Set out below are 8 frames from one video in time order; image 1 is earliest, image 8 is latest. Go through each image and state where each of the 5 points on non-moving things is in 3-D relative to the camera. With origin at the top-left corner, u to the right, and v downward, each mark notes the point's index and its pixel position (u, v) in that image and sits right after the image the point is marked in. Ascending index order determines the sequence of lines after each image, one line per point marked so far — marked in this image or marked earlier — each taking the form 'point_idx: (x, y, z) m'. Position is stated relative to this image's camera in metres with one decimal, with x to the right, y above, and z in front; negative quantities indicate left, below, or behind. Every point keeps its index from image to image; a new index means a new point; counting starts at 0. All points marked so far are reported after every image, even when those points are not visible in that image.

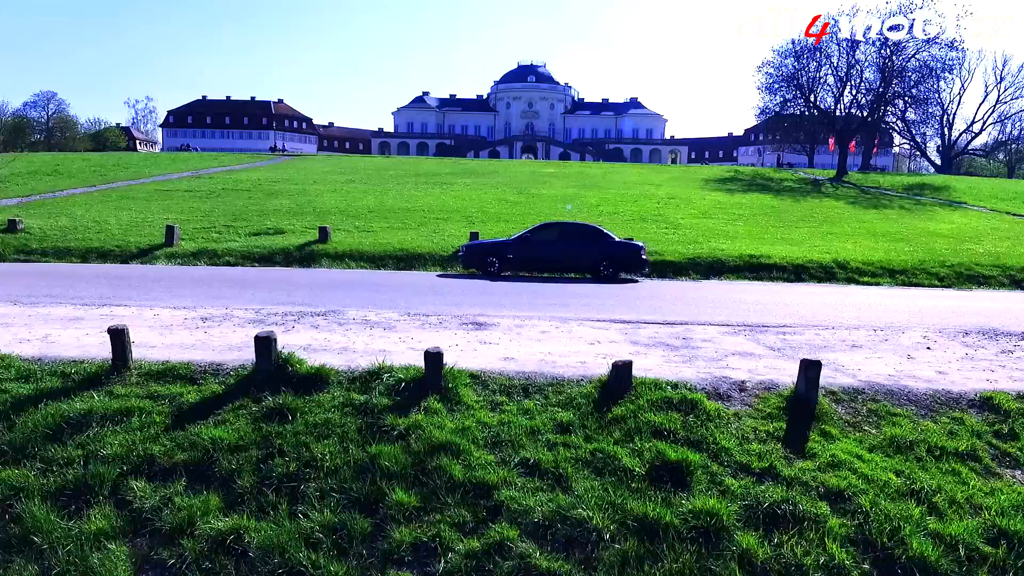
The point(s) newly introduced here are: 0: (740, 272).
0: (+7.2, +0.5, +18.2) m
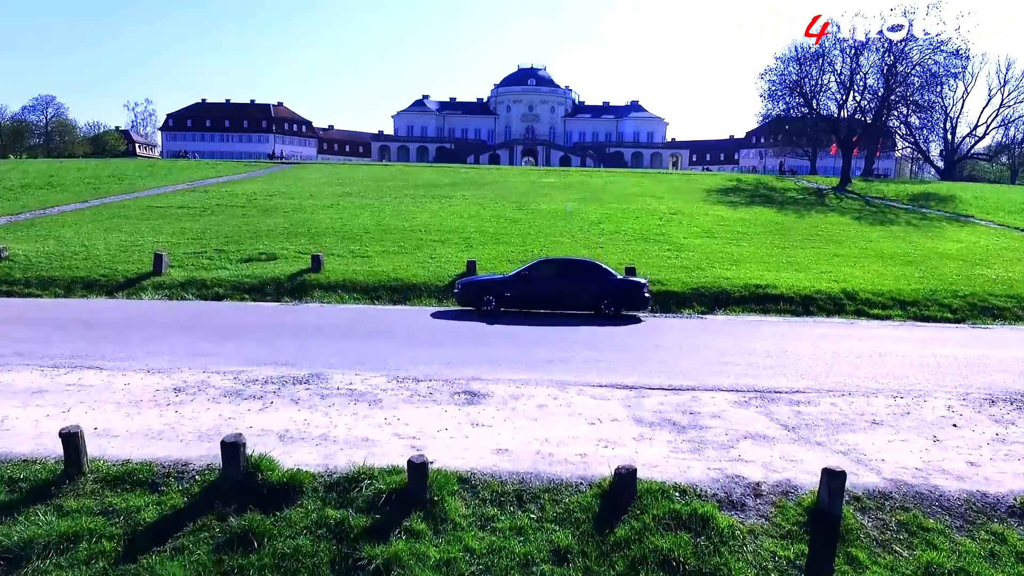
0: (+7.2, -0.5, +17.6) m
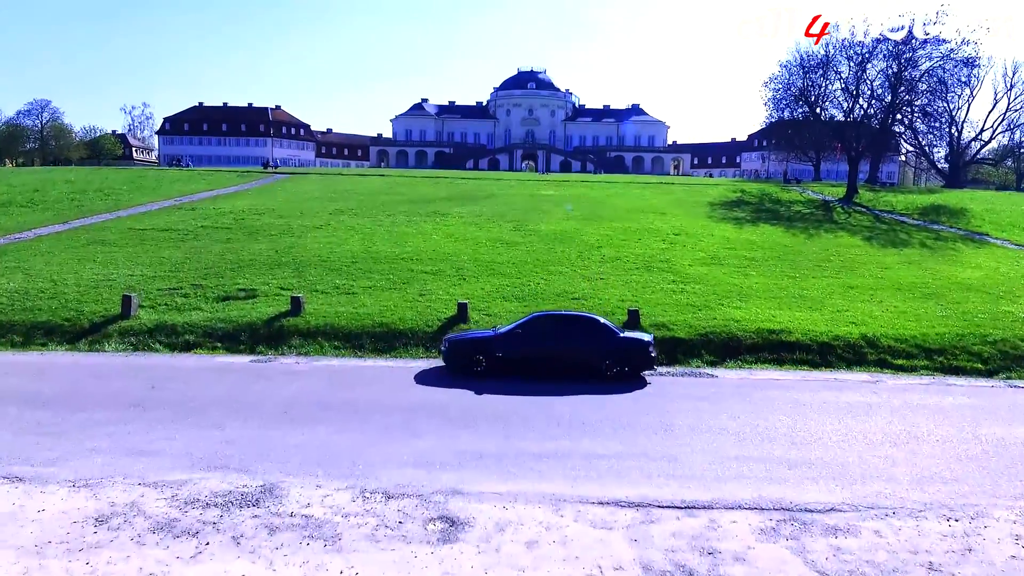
0: (+7.0, -1.9, +16.3) m
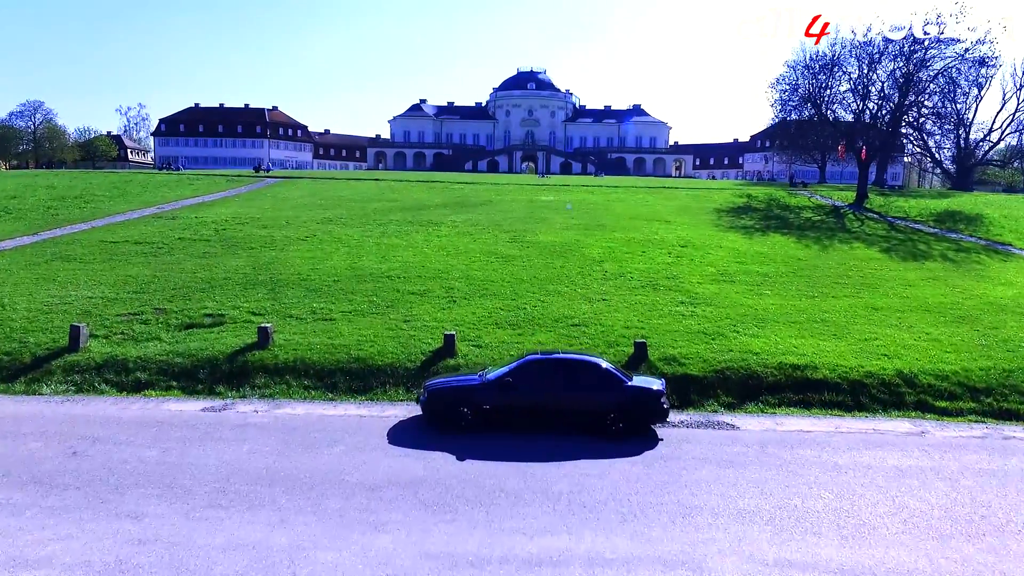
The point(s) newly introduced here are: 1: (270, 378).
0: (+6.8, -2.6, +14.4) m
1: (-6.2, -2.3, +14.6) m
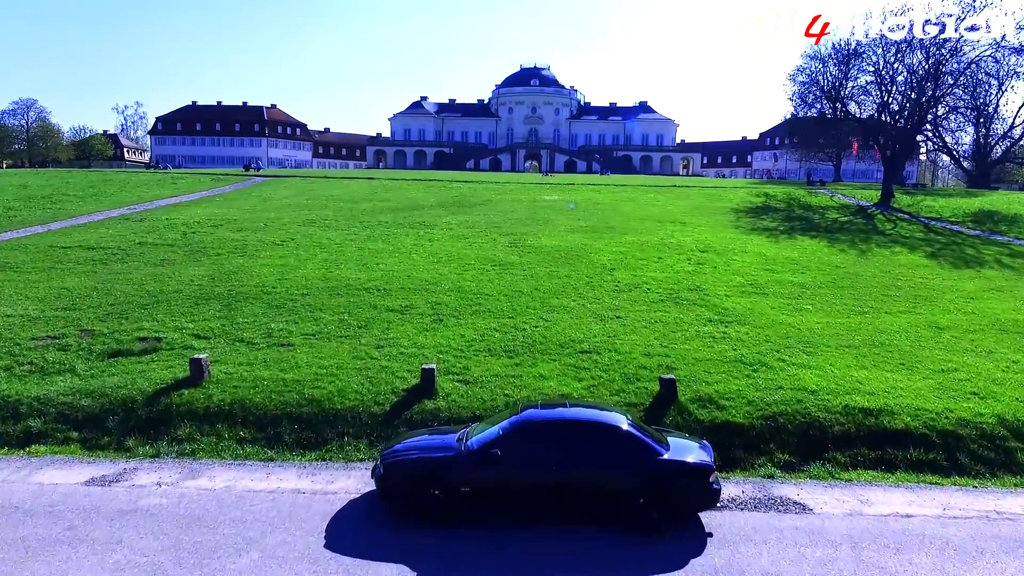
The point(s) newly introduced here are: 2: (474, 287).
0: (+6.7, -3.1, +11.2) m
1: (-6.3, -2.8, +11.5) m
2: (-1.3, 0.0, +20.0) m
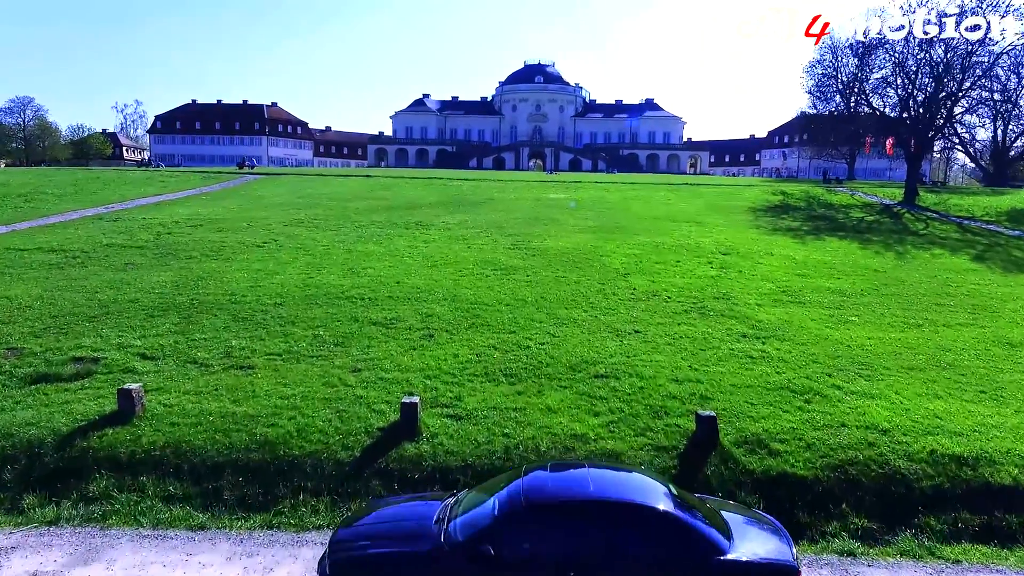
0: (+6.7, -3.4, +8.7) m
1: (-6.3, -3.1, +9.1) m
2: (-1.3, -0.2, +17.6) m
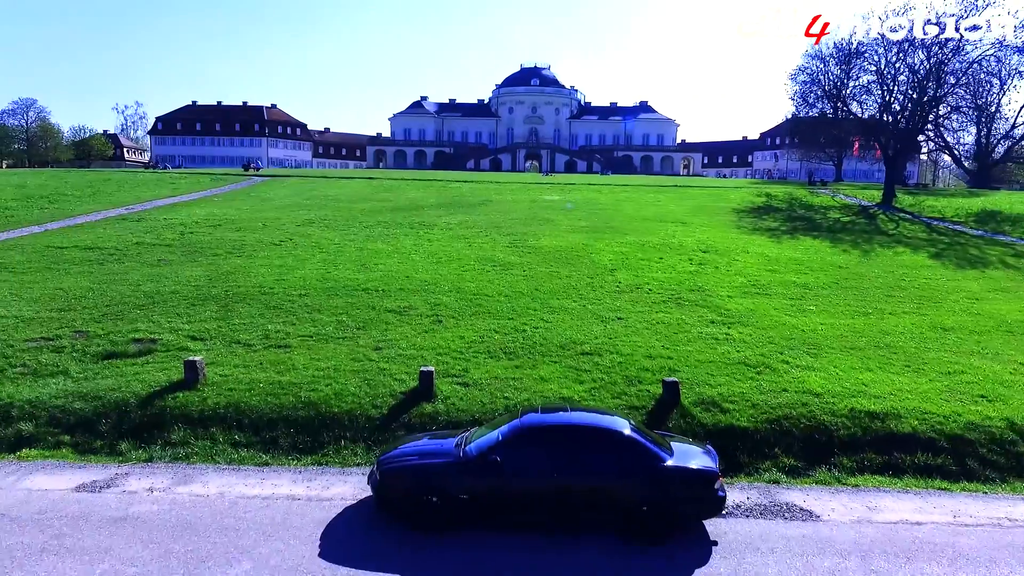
0: (+6.7, -3.2, +11.0) m
1: (-6.3, -2.8, +11.3) m
2: (-1.3, 0.0, +19.8) m
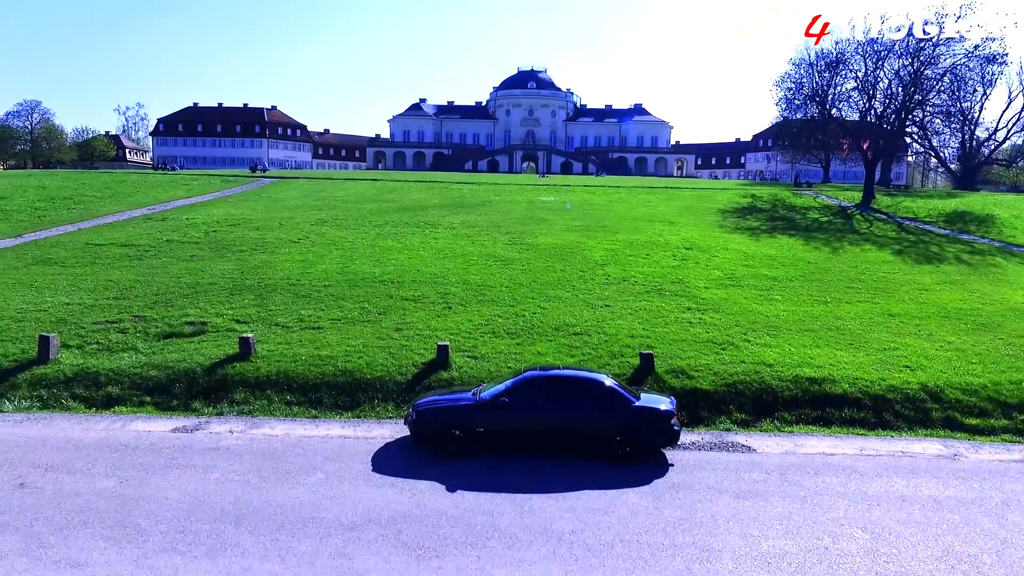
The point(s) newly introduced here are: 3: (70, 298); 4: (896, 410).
0: (+6.7, -2.8, +13.5) m
1: (-6.2, -2.5, +13.6) m
2: (-1.3, +0.3, +22.2) m
3: (-14.9, -0.3, +19.4) m
4: (+8.9, -2.8, +13.3) m
